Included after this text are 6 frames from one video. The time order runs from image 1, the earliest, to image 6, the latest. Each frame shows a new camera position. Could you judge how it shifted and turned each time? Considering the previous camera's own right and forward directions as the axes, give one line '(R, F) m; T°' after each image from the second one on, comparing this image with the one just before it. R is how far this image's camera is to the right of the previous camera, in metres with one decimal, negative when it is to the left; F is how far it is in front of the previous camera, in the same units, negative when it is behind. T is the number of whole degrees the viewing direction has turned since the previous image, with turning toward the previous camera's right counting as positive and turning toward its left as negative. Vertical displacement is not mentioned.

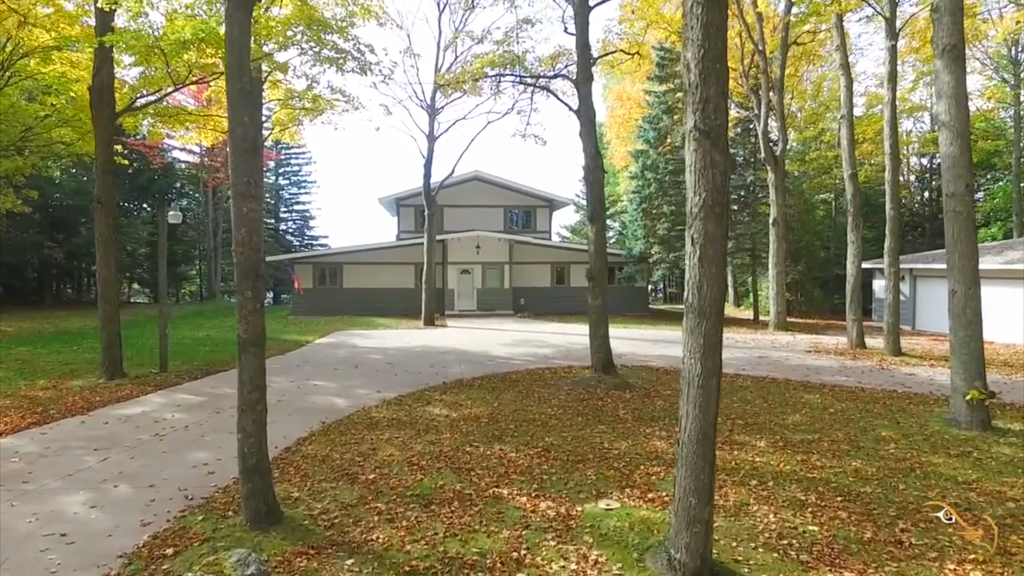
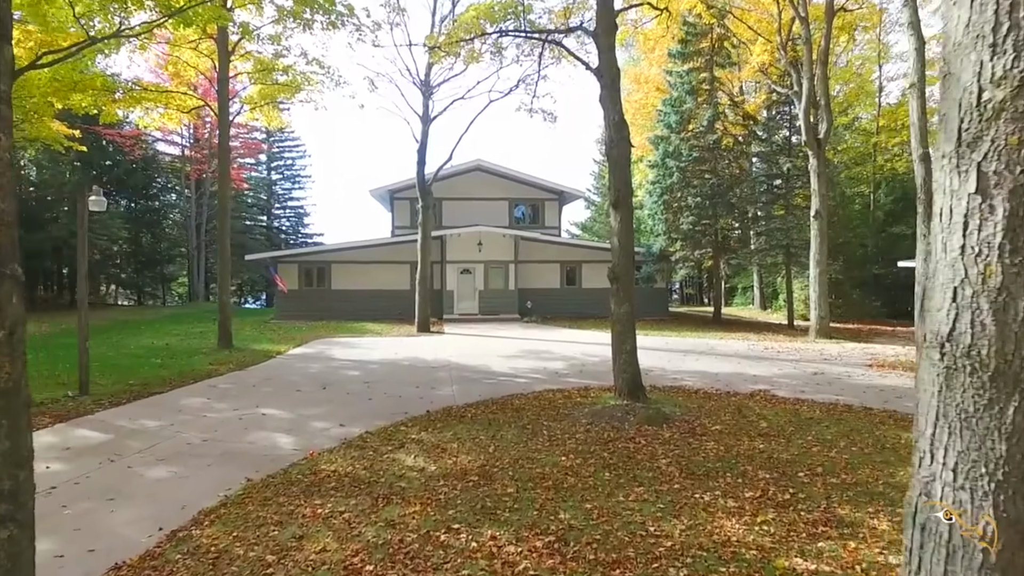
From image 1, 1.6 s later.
(+0.1, +2.4) m; -1°
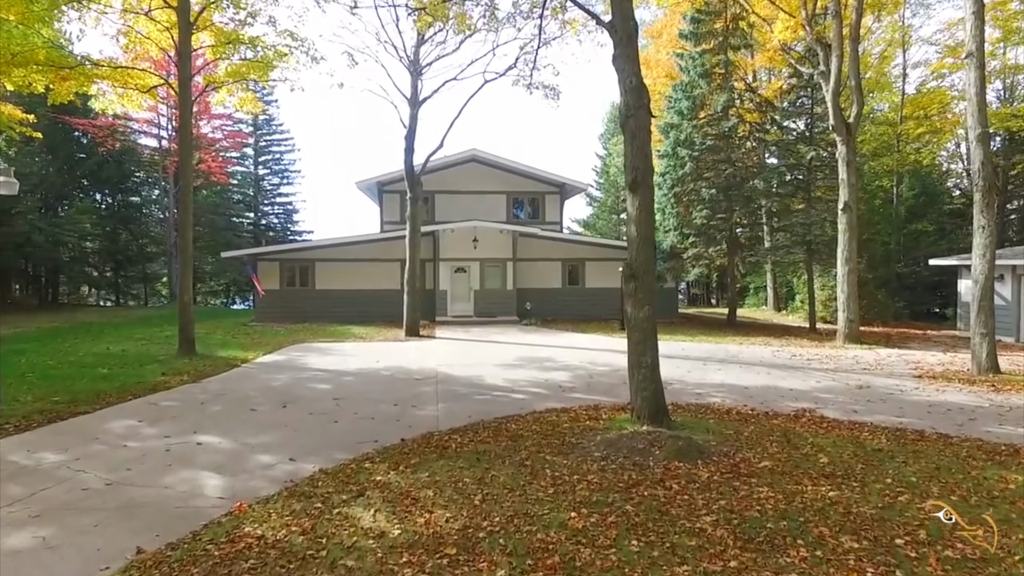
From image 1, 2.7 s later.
(+0.1, +1.7) m; 0°
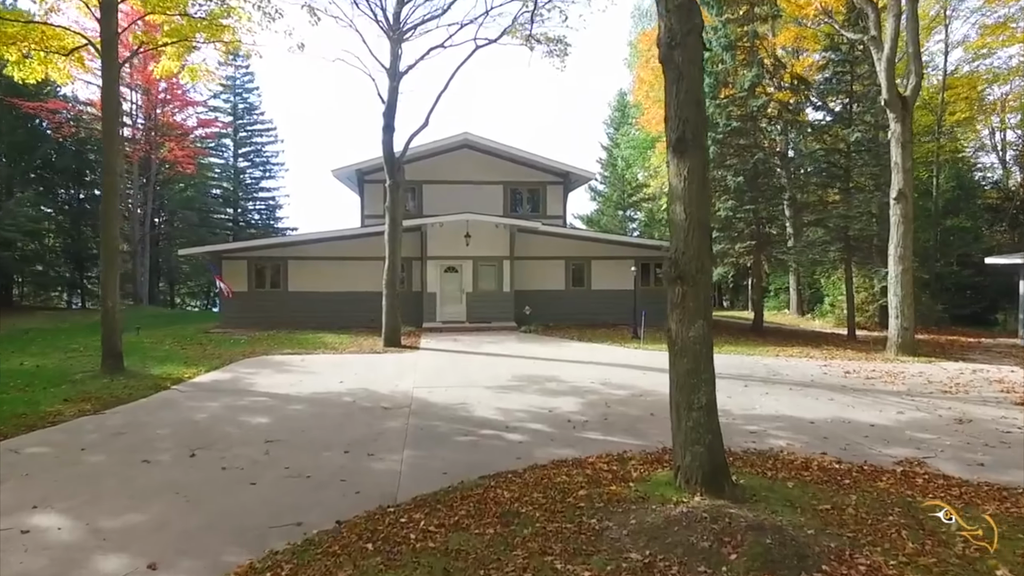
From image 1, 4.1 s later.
(+0.1, +2.4) m; 0°
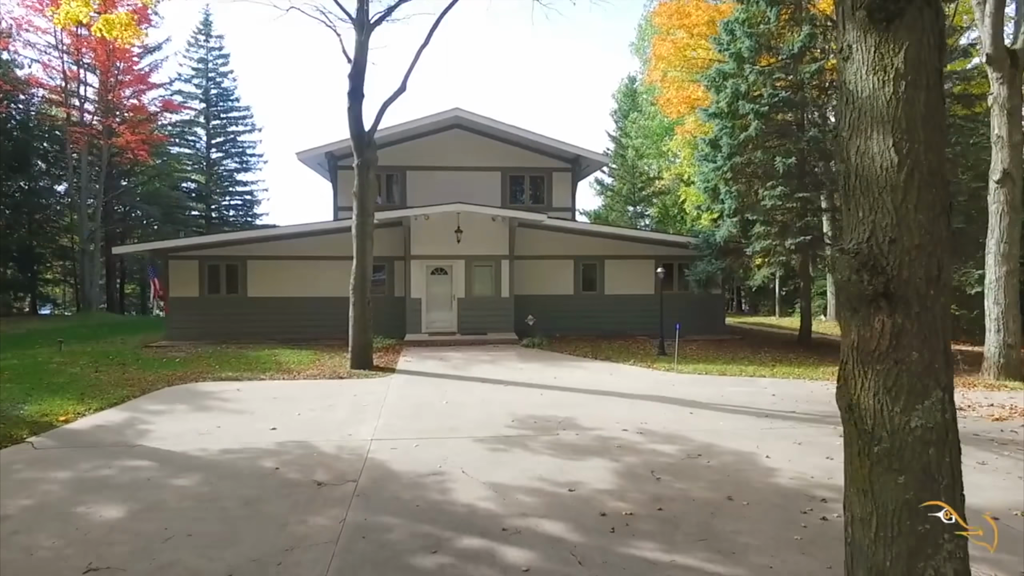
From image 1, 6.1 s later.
(0.0, +2.9) m; 0°
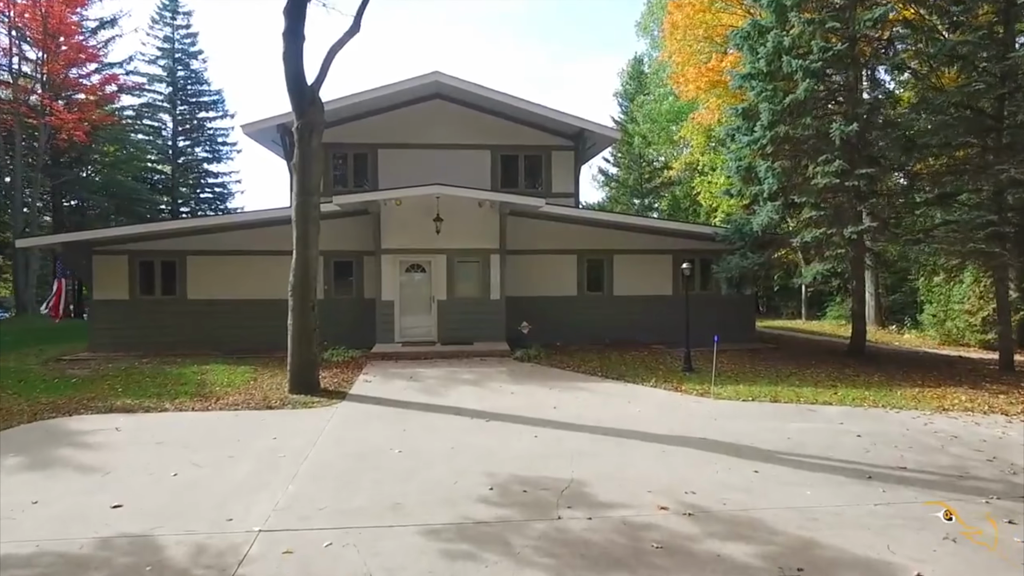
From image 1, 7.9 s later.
(+0.2, +2.6) m; 0°
